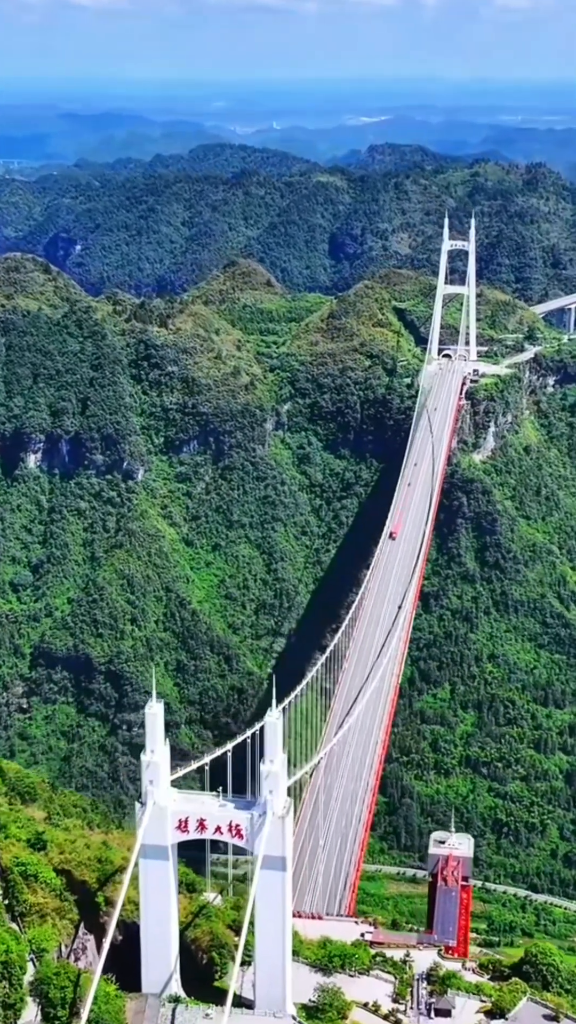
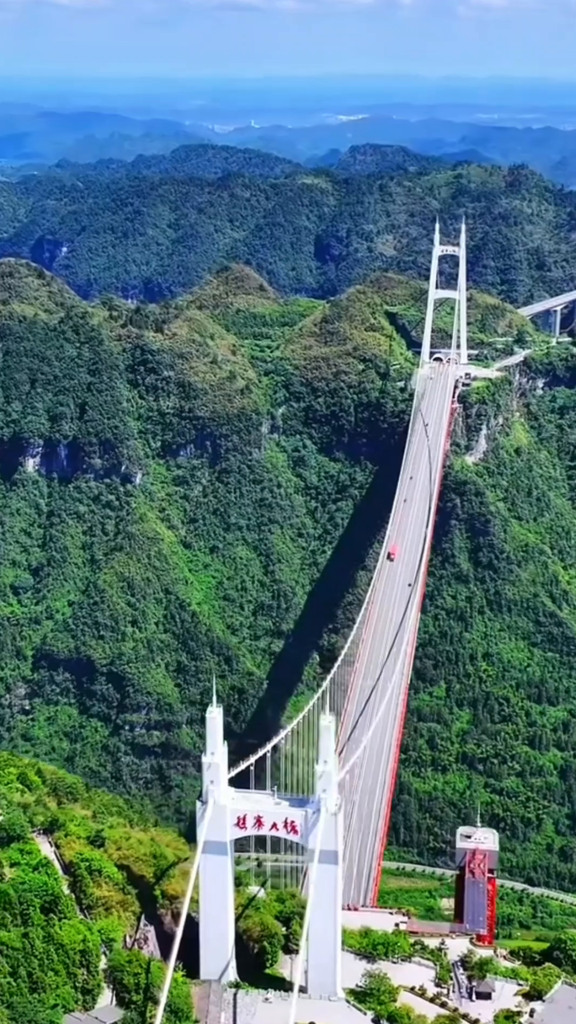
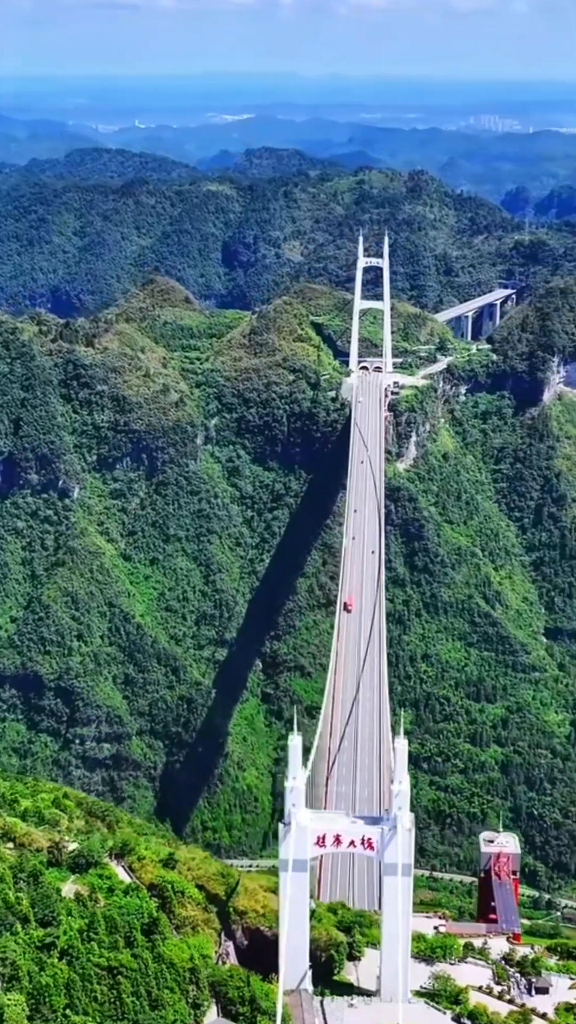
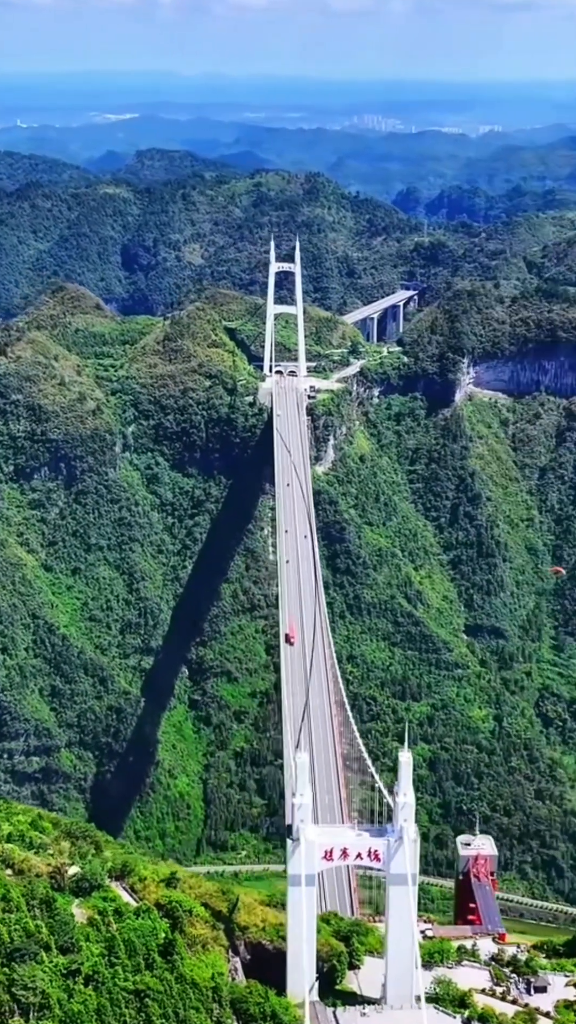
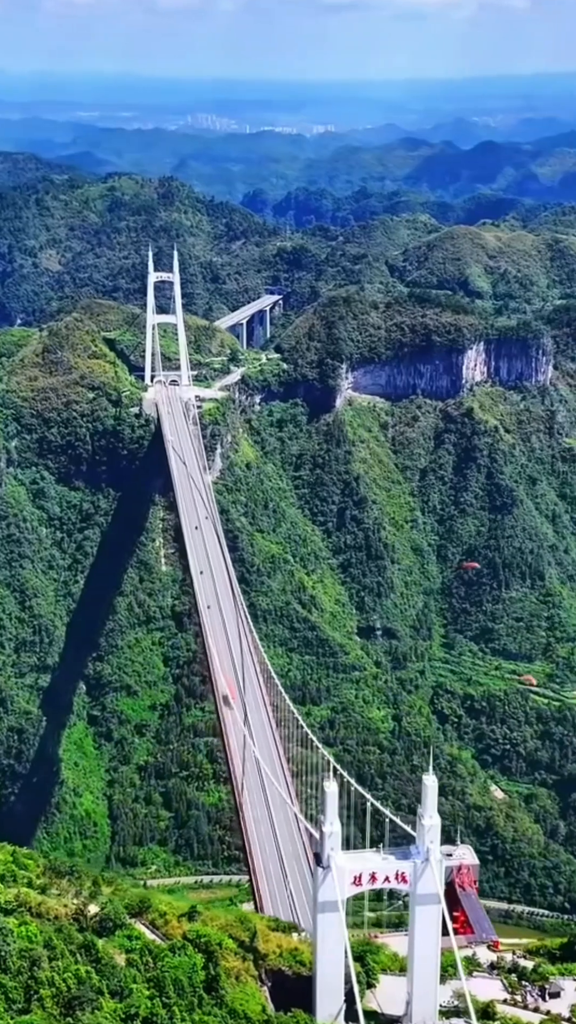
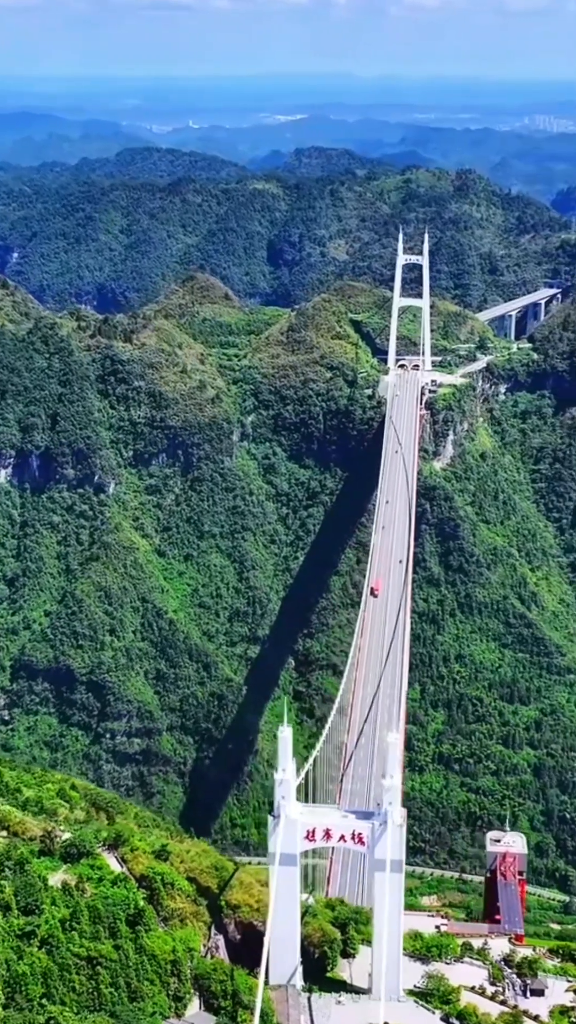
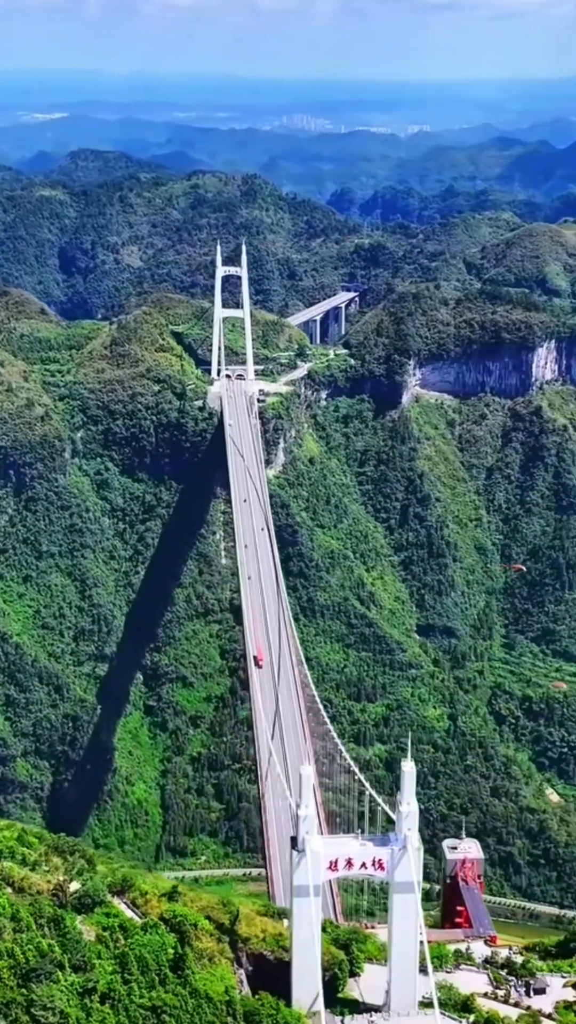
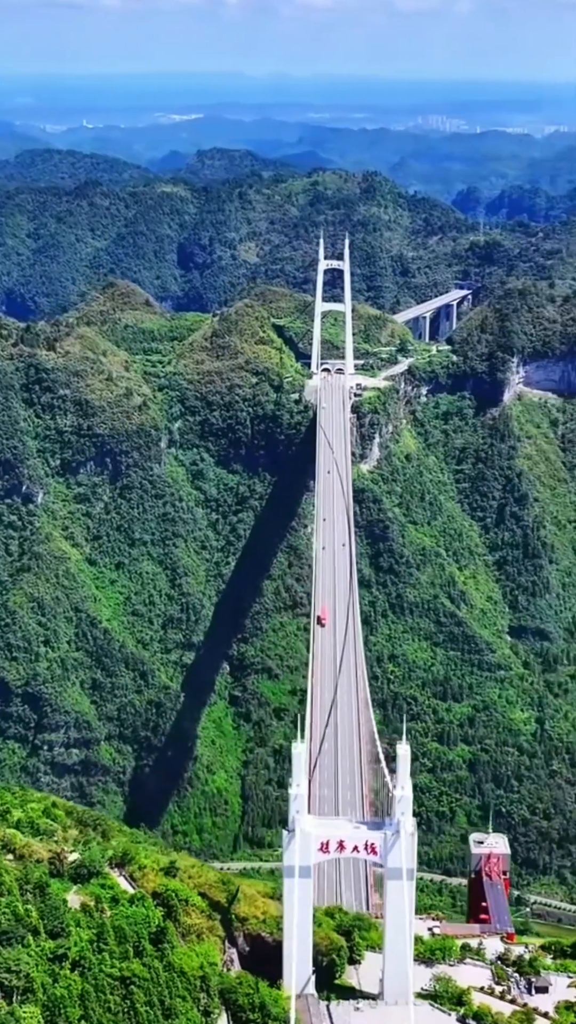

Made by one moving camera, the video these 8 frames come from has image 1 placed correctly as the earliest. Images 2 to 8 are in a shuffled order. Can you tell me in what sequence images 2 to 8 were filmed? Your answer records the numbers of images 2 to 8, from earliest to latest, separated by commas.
2, 6, 3, 8, 4, 7, 5
